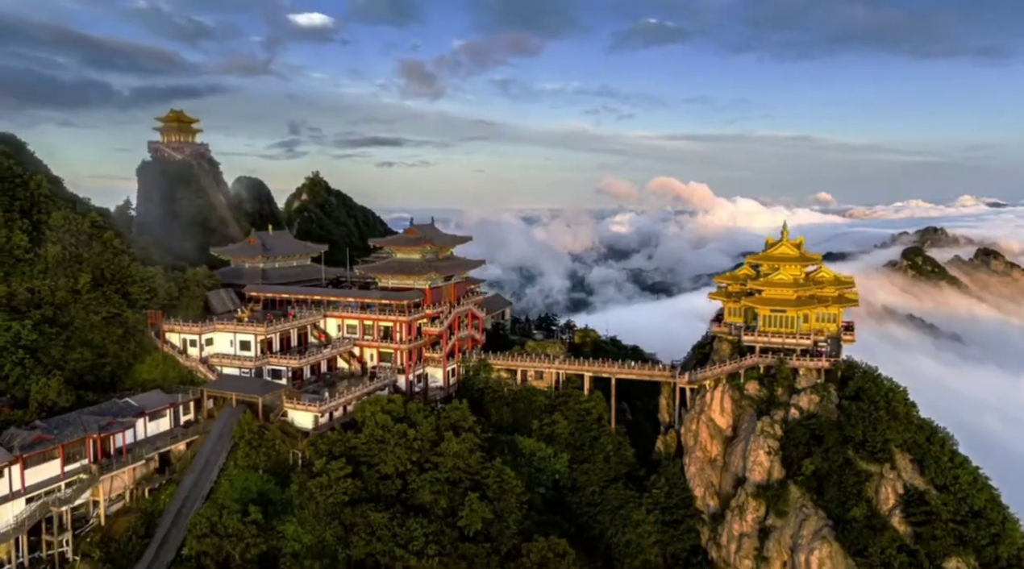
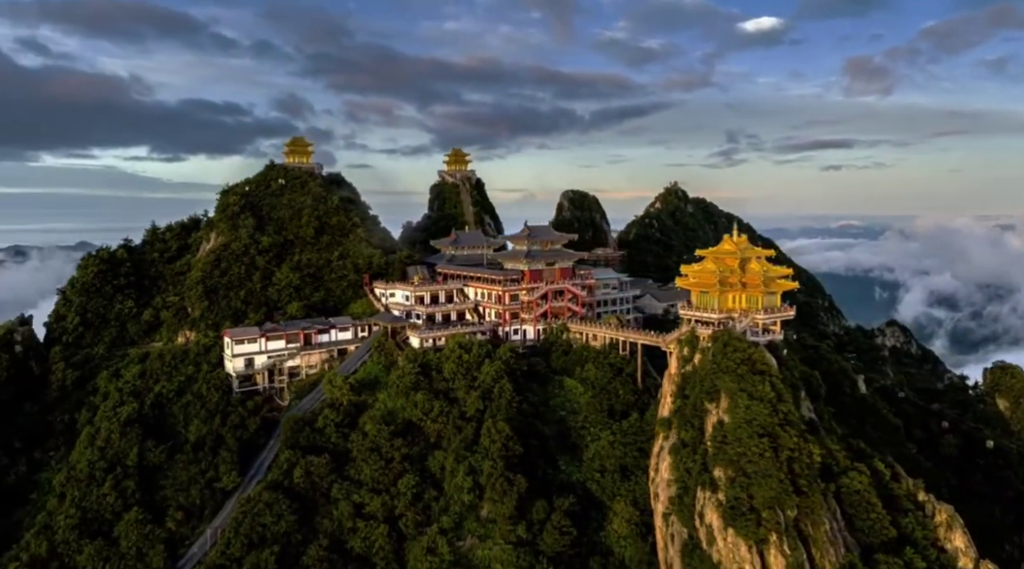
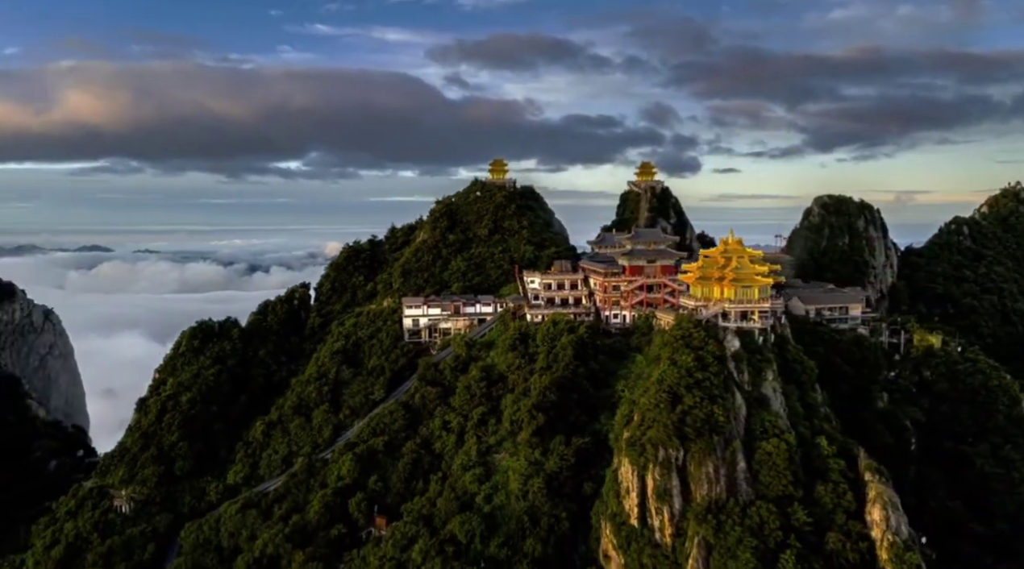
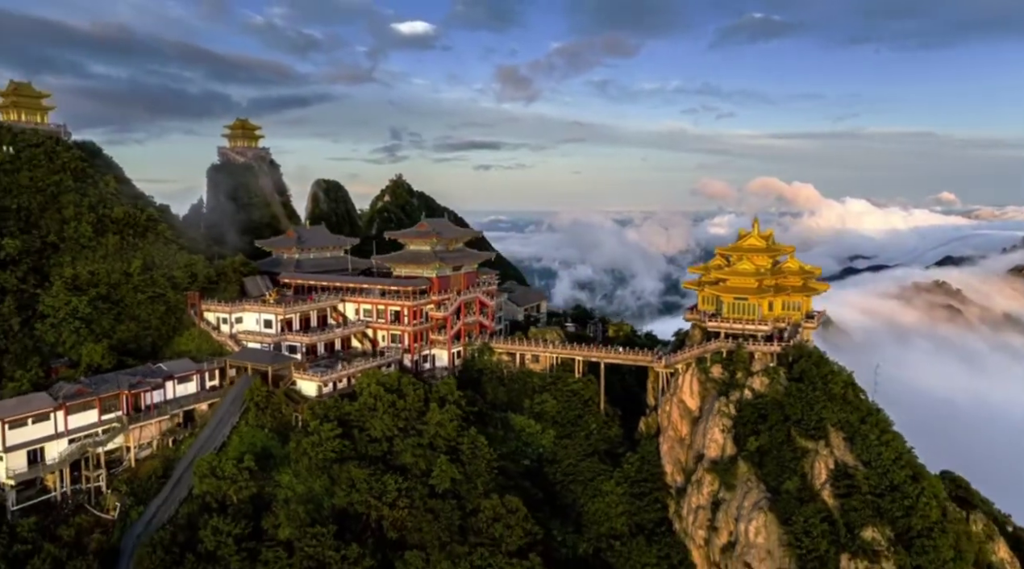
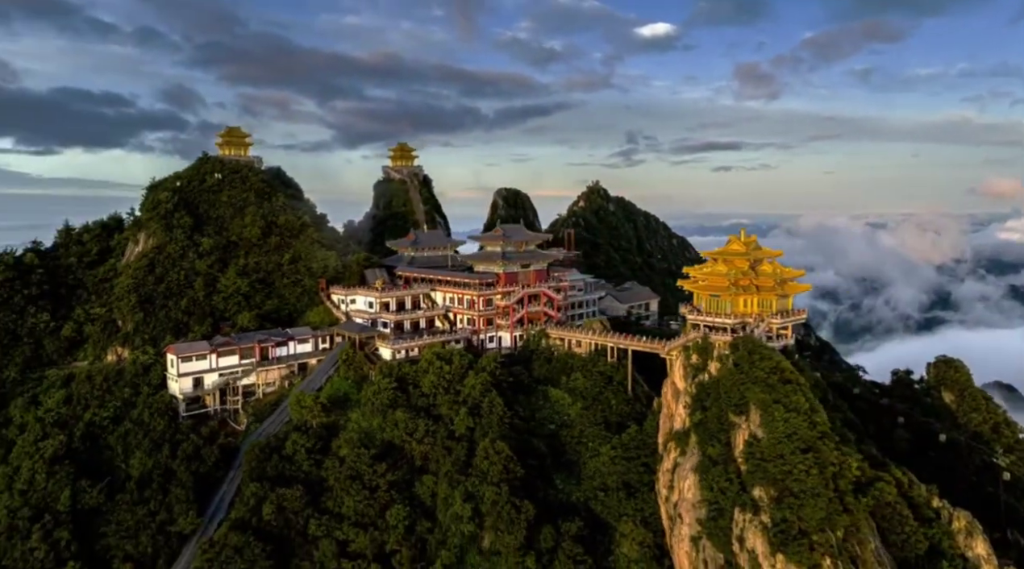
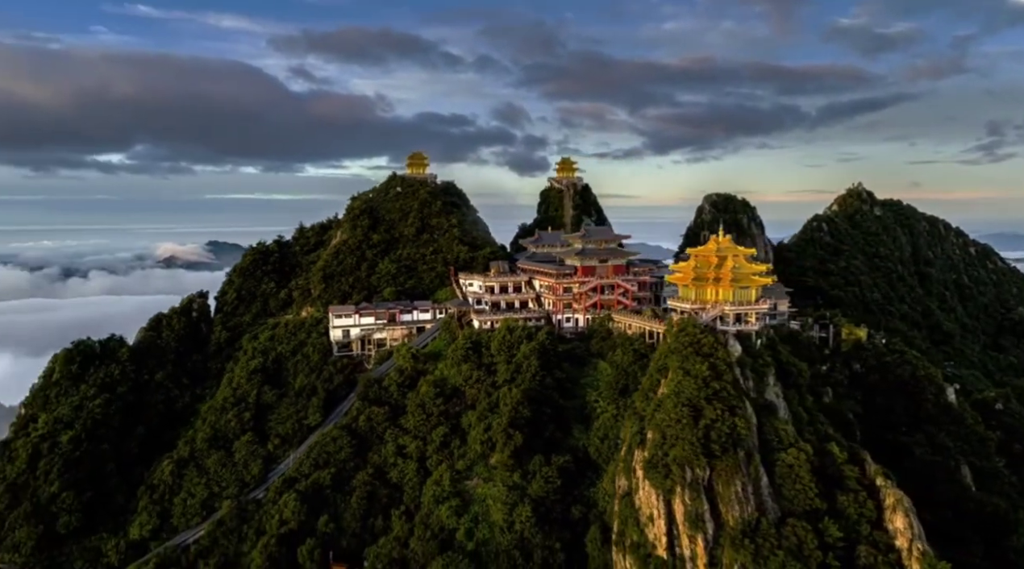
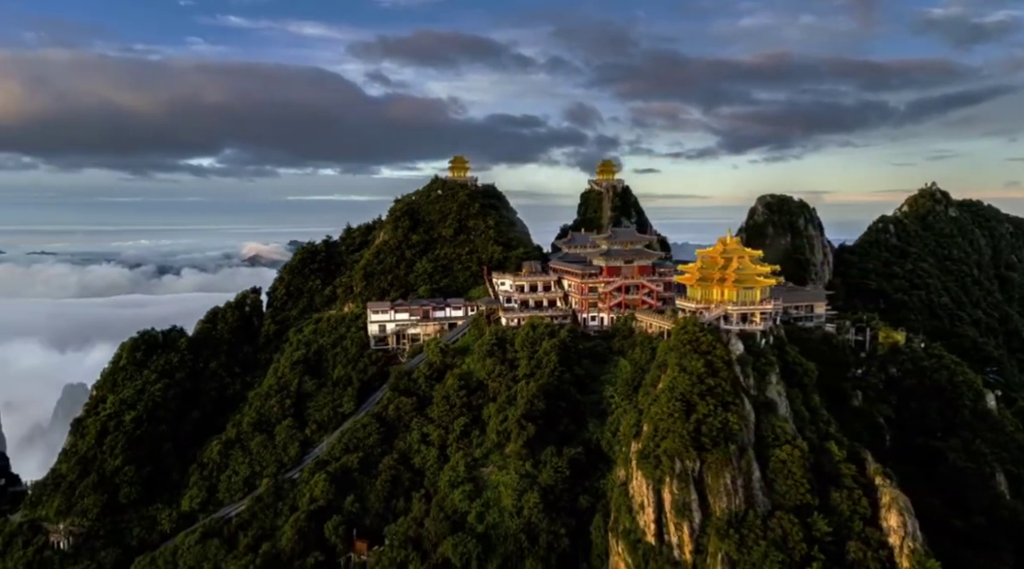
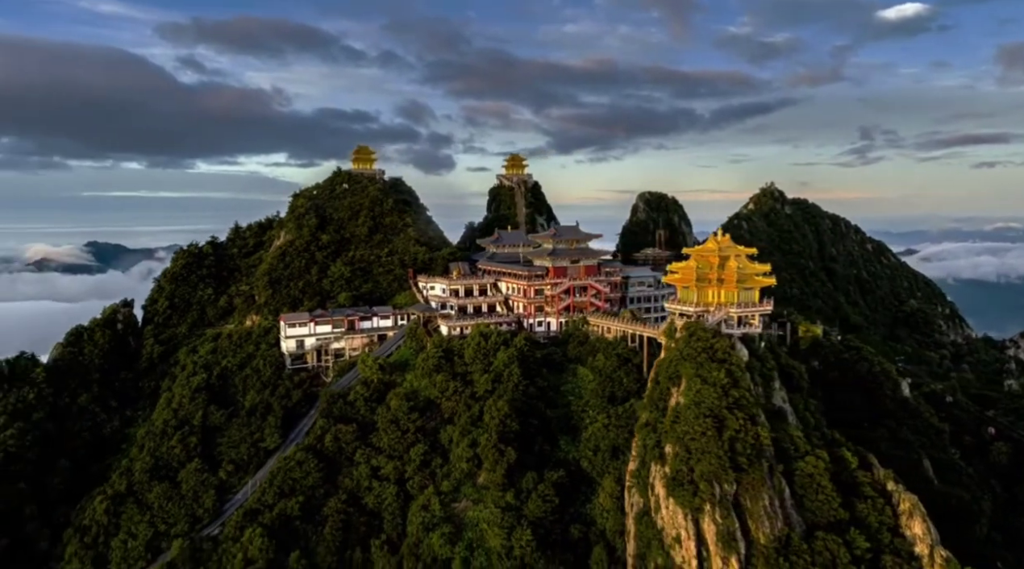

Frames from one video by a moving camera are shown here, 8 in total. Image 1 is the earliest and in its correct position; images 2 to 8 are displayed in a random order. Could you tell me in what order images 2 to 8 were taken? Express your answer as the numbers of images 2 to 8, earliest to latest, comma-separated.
4, 5, 2, 8, 6, 7, 3
